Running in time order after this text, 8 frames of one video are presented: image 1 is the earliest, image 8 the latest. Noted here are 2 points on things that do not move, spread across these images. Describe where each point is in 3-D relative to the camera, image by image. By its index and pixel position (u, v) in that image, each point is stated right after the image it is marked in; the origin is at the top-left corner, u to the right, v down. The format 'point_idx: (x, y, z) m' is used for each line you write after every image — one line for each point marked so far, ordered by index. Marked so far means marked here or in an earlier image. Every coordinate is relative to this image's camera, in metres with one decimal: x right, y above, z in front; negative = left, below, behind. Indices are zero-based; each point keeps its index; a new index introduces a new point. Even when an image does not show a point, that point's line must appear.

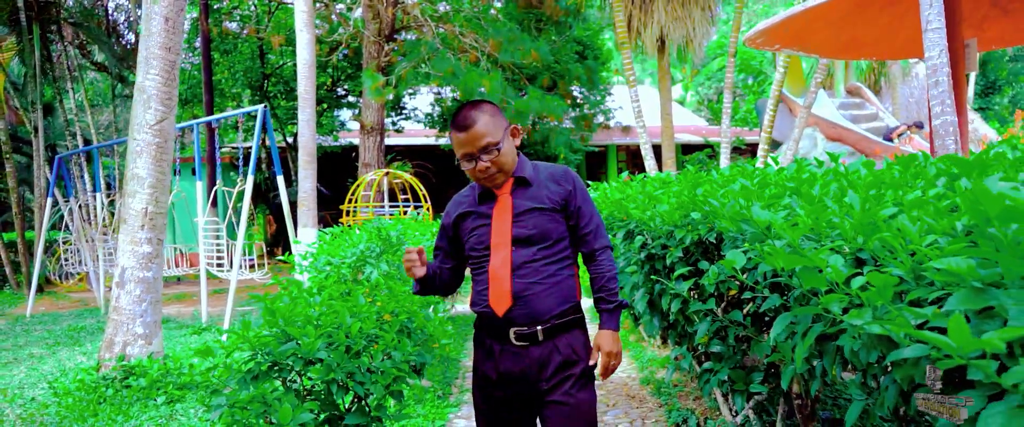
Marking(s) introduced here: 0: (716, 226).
0: (+0.7, 0.0, +2.7) m
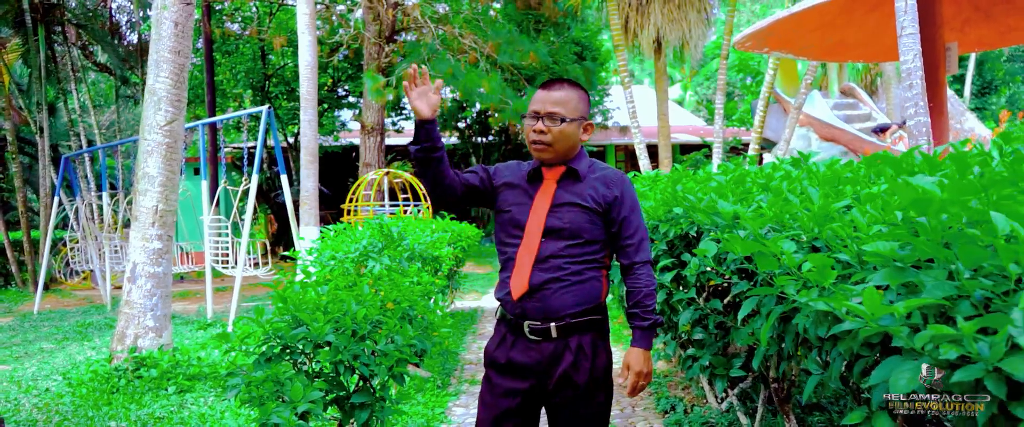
0: (+0.7, 0.0, +3.0) m
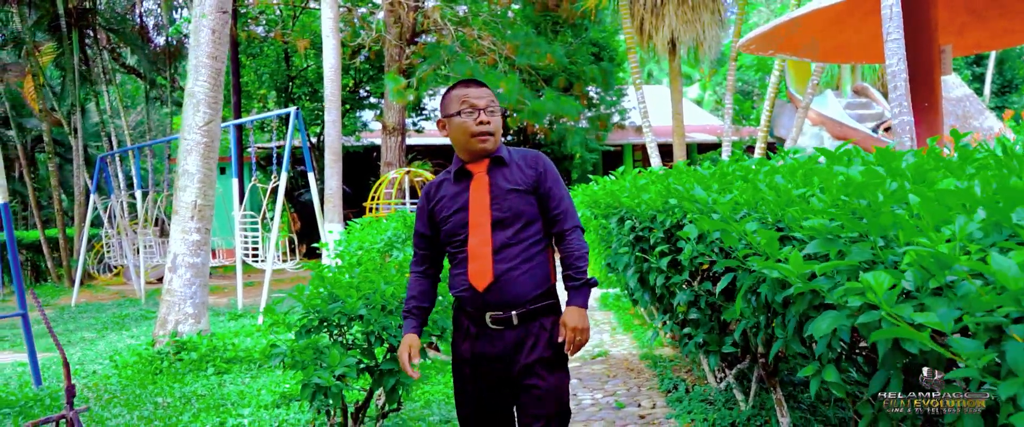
0: (+0.7, 0.0, +3.3) m
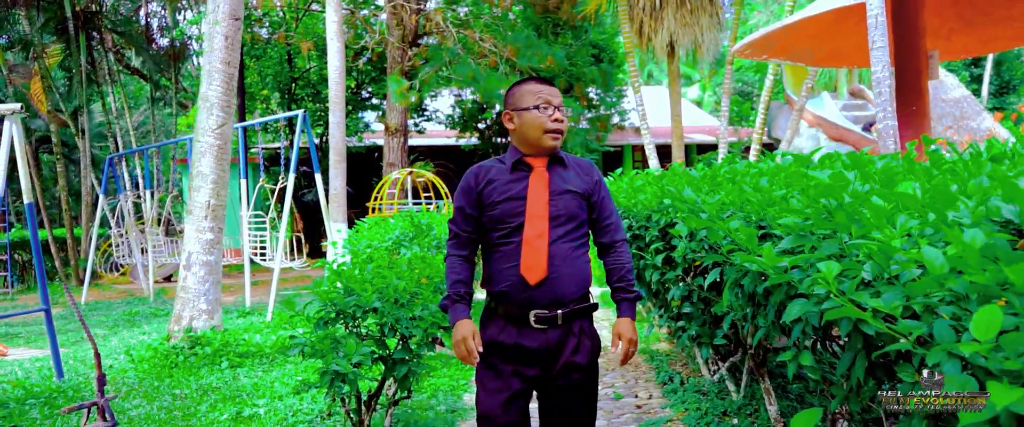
0: (+0.7, 0.0, +3.6) m
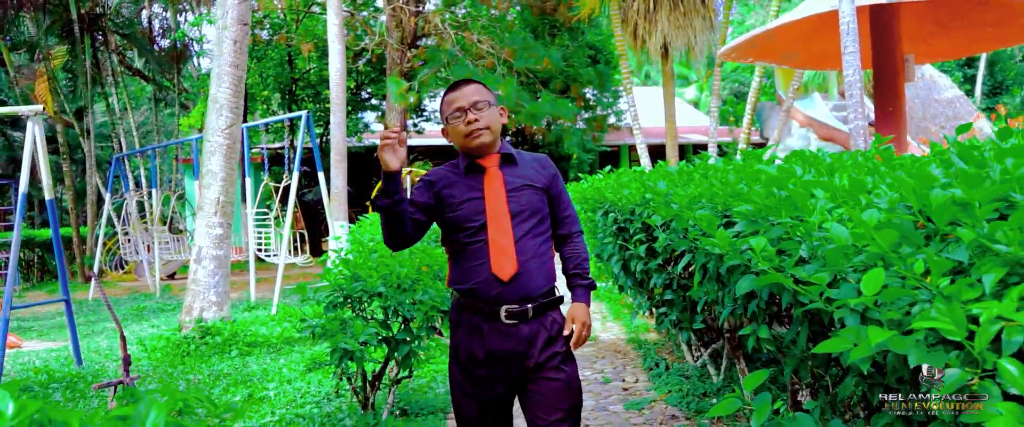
0: (+0.7, +0.1, +3.9) m
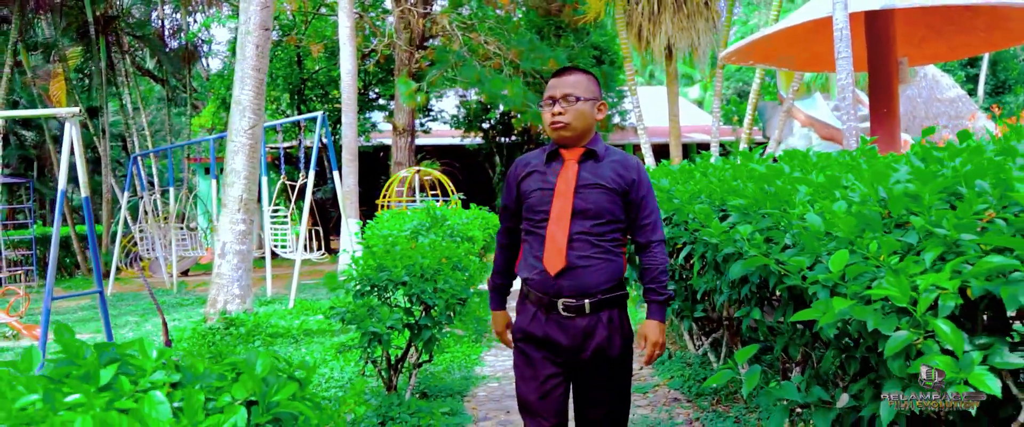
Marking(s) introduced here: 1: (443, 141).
0: (+0.8, +0.1, +4.2) m
1: (-1.5, +1.6, +17.7) m
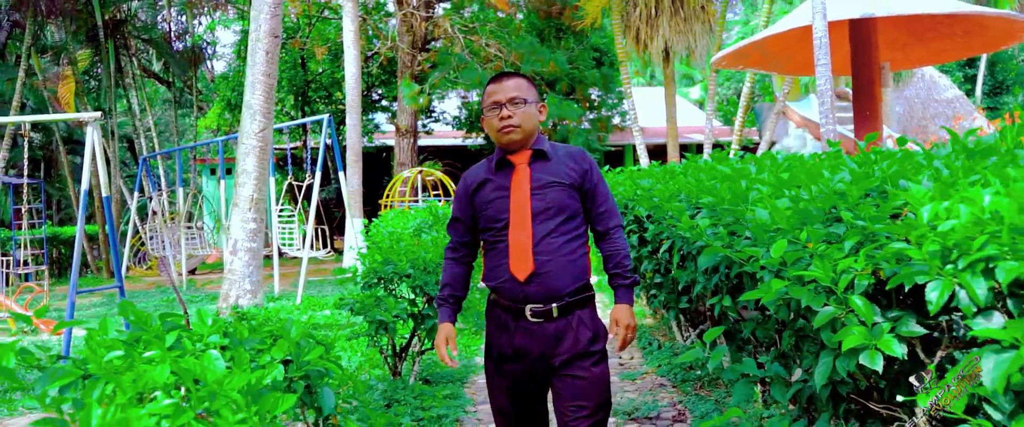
0: (+0.7, +0.1, +4.5) m
1: (-1.5, +1.6, +18.1) m
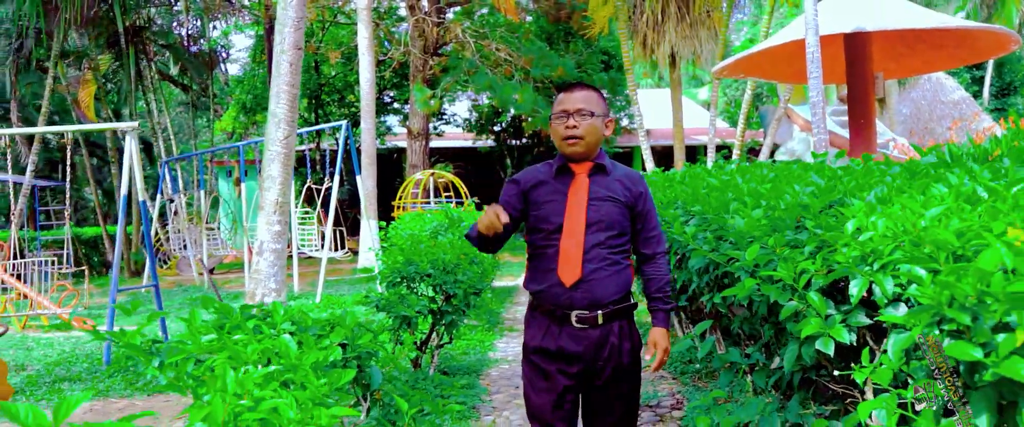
0: (+0.8, +0.1, +4.9) m
1: (-1.3, +1.6, +18.5) m
